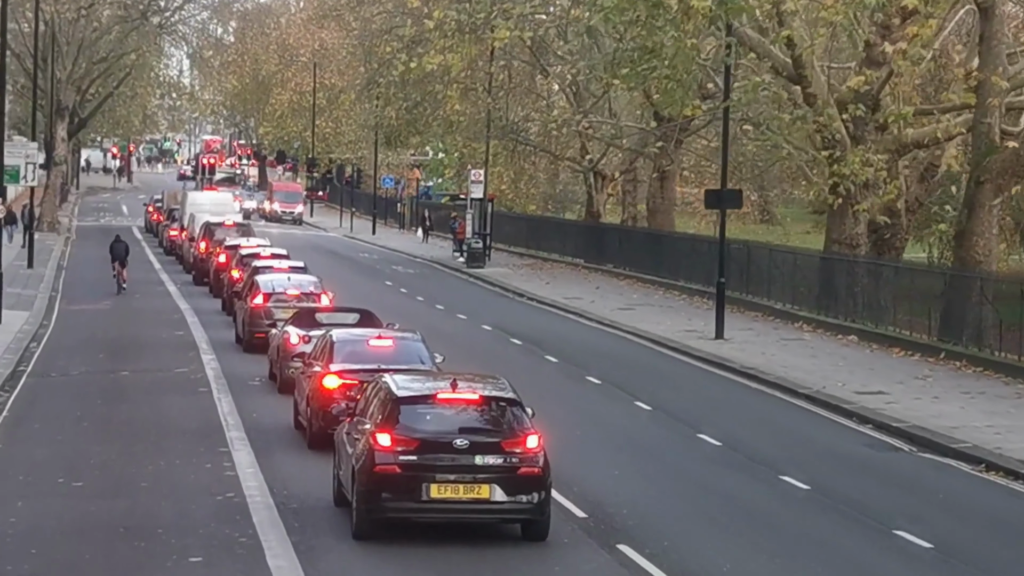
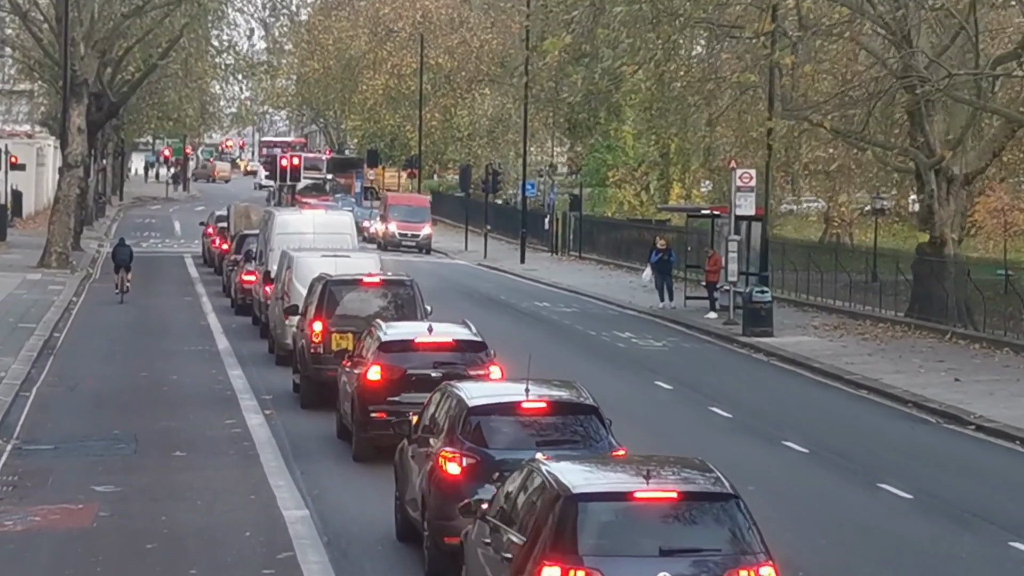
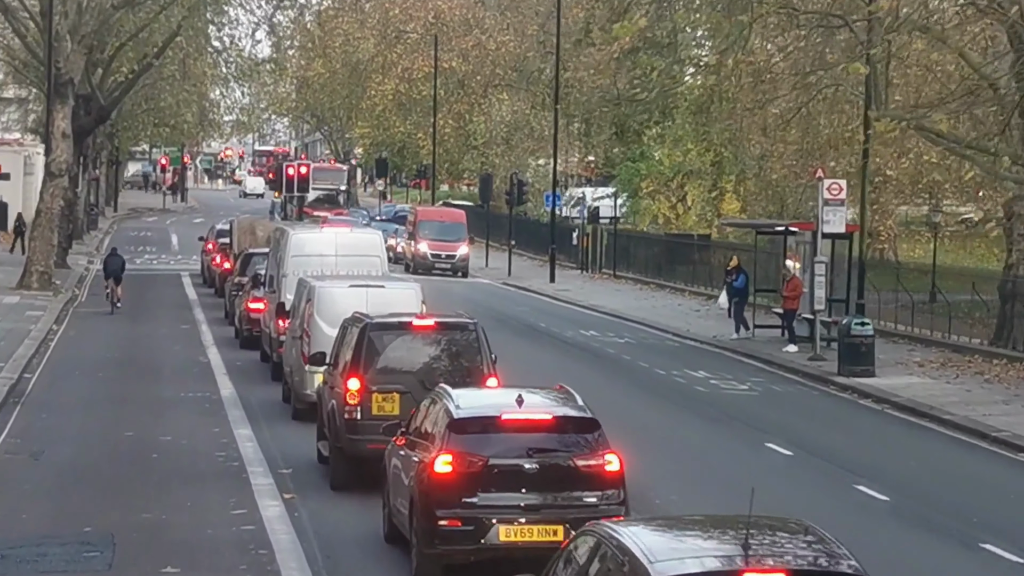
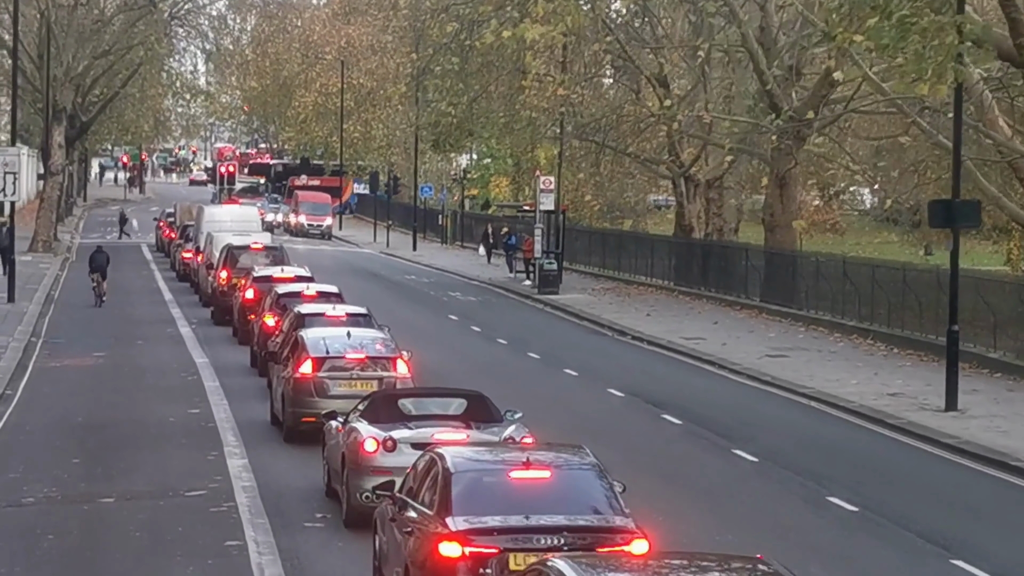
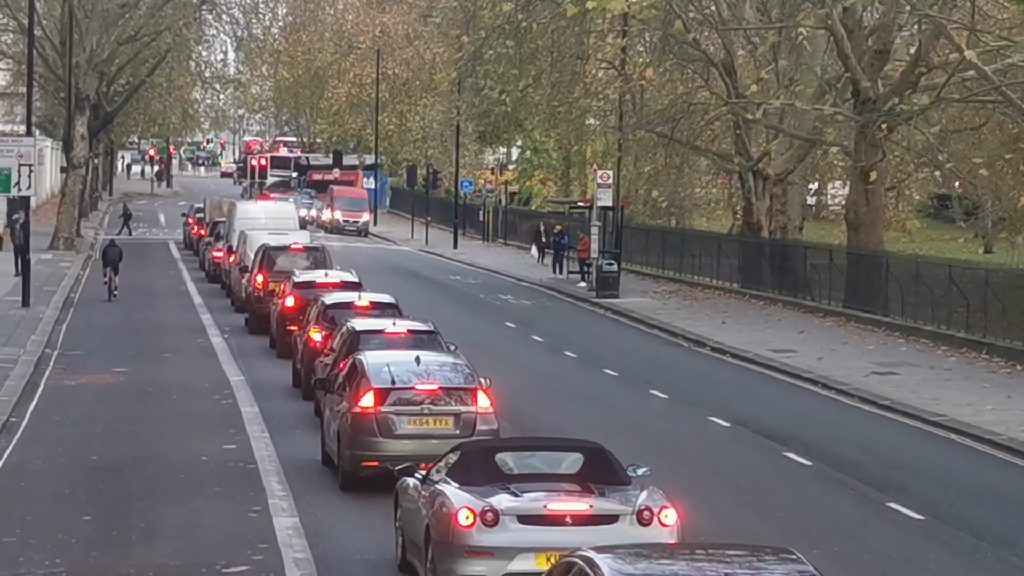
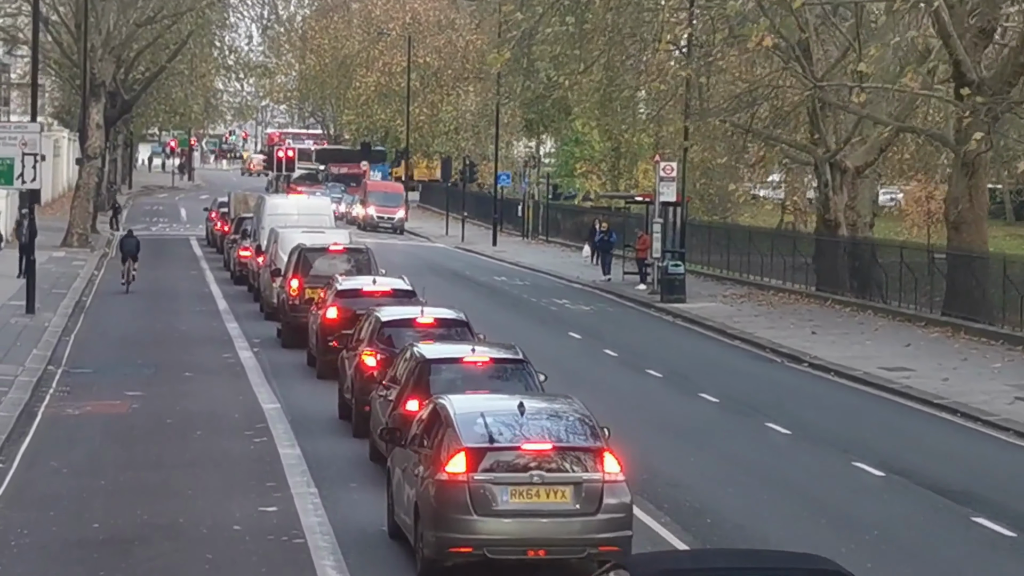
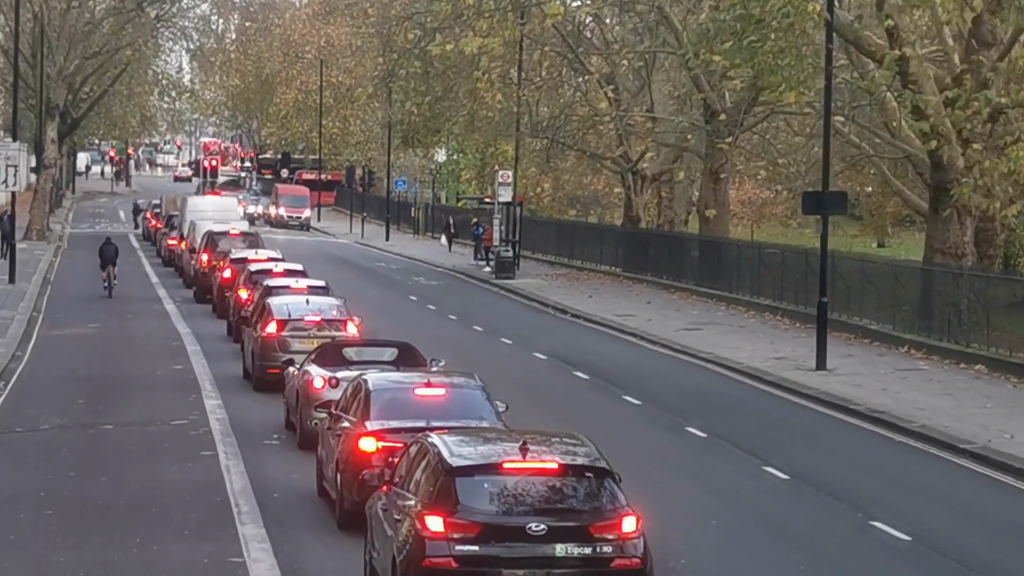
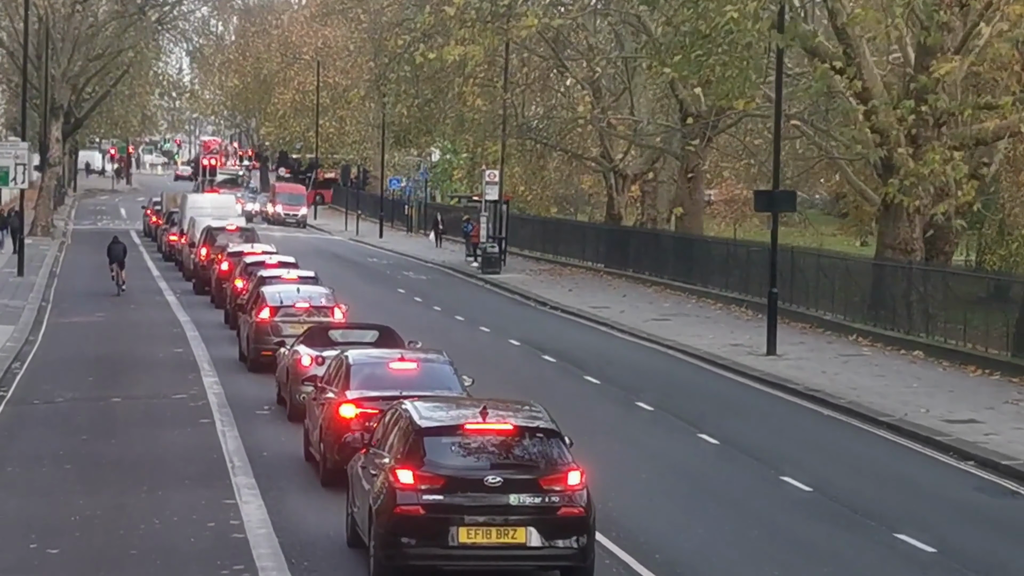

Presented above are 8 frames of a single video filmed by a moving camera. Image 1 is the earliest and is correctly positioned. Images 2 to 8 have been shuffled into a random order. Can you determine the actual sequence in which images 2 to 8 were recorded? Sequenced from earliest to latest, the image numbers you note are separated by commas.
8, 7, 4, 5, 6, 2, 3
